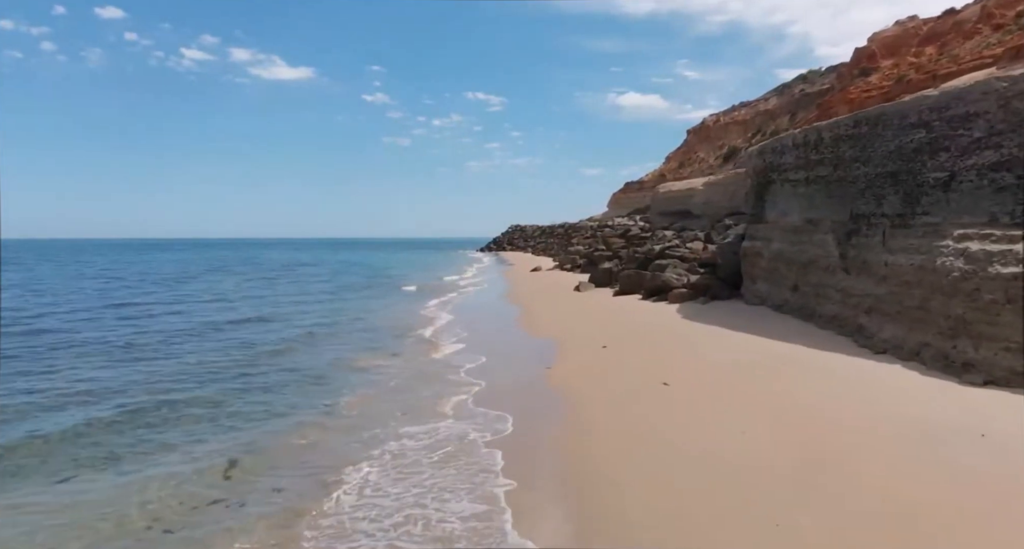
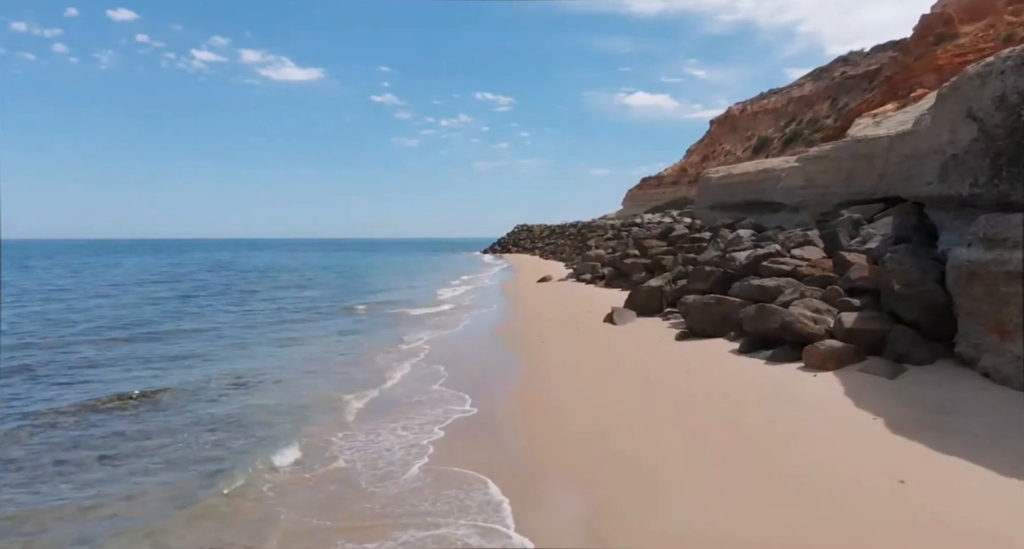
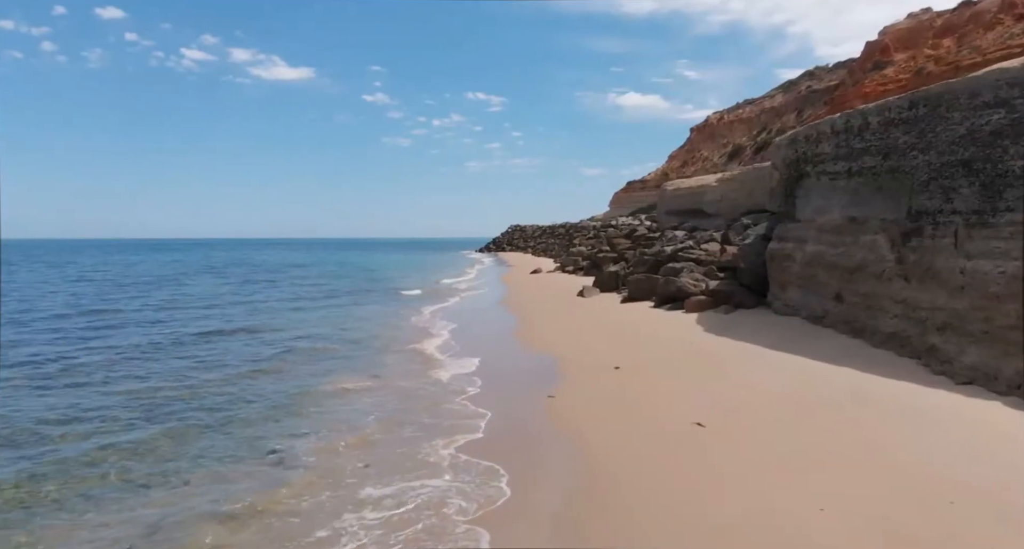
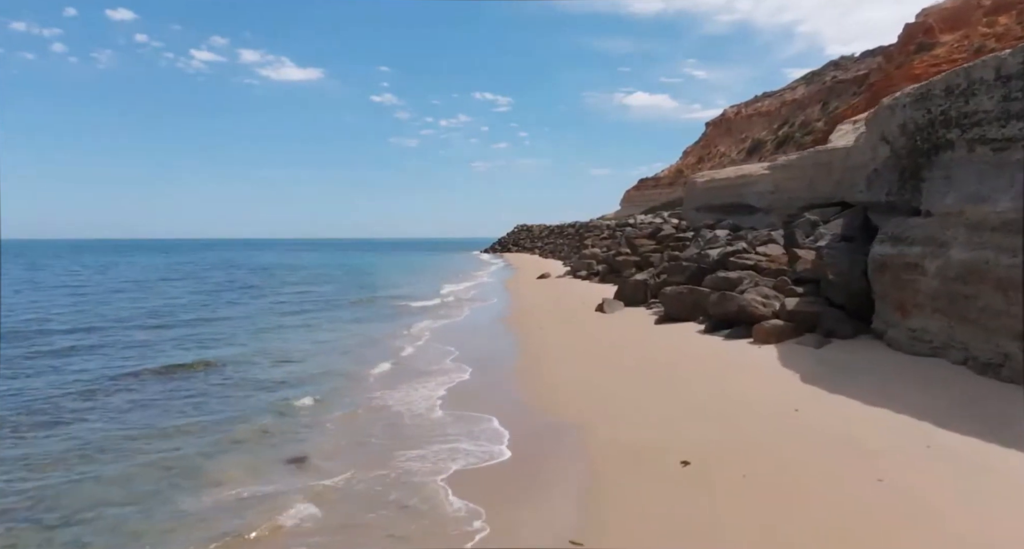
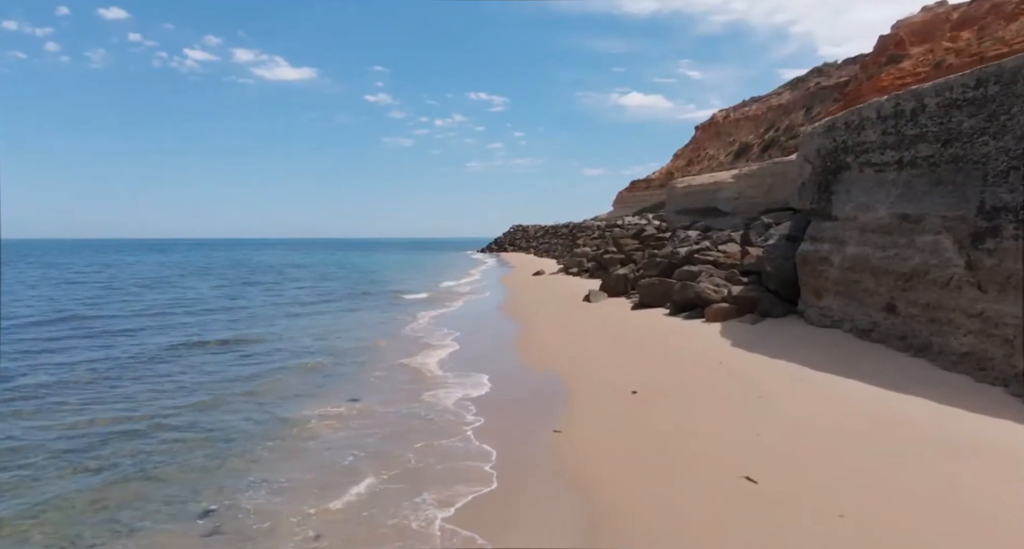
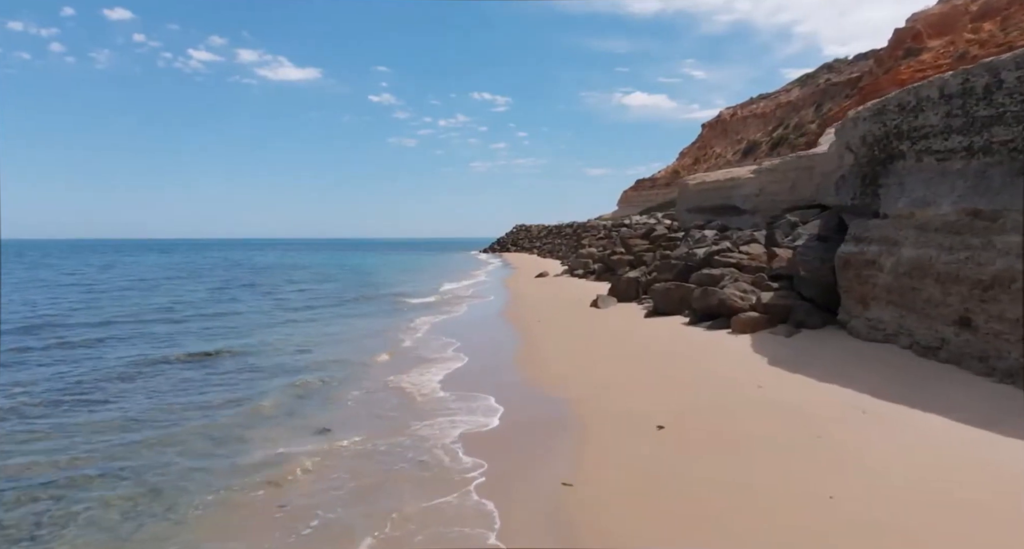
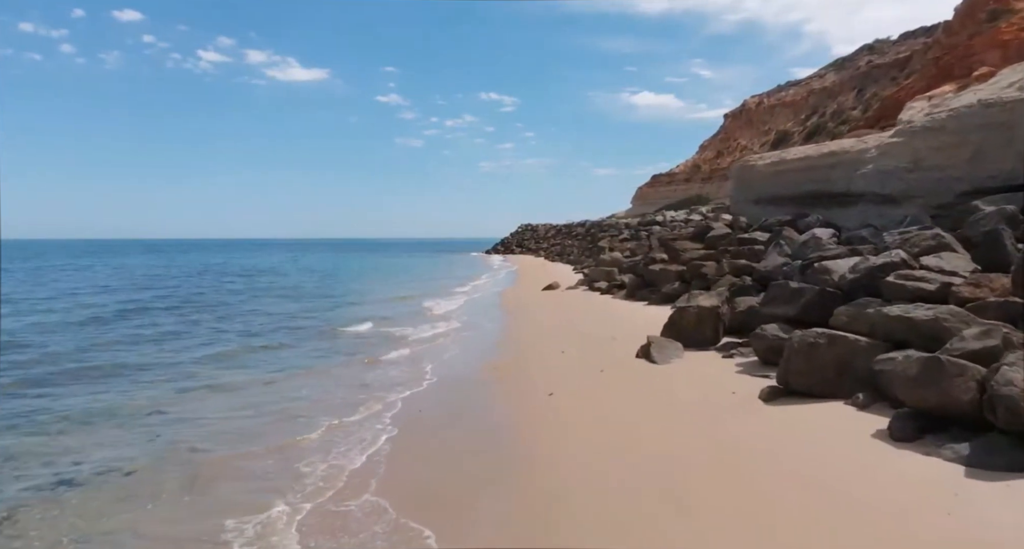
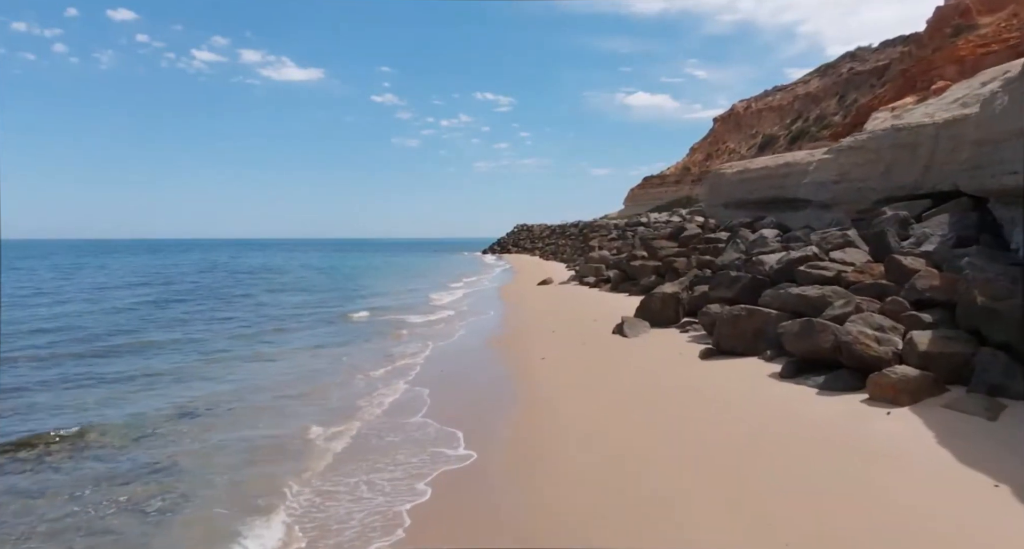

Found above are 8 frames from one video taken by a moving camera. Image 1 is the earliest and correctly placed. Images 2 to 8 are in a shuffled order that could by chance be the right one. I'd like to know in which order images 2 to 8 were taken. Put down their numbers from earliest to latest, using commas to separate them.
3, 5, 6, 4, 2, 8, 7
